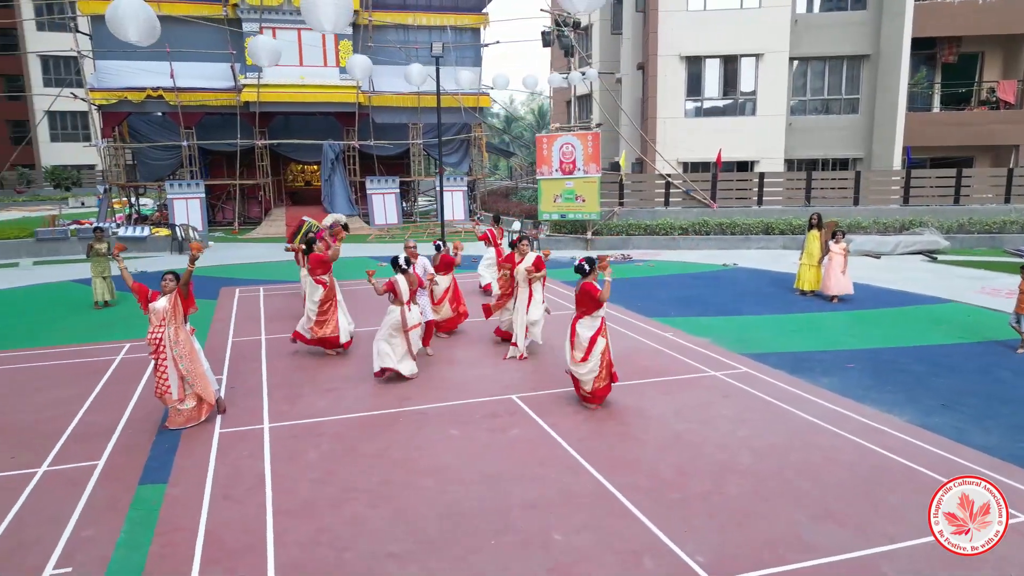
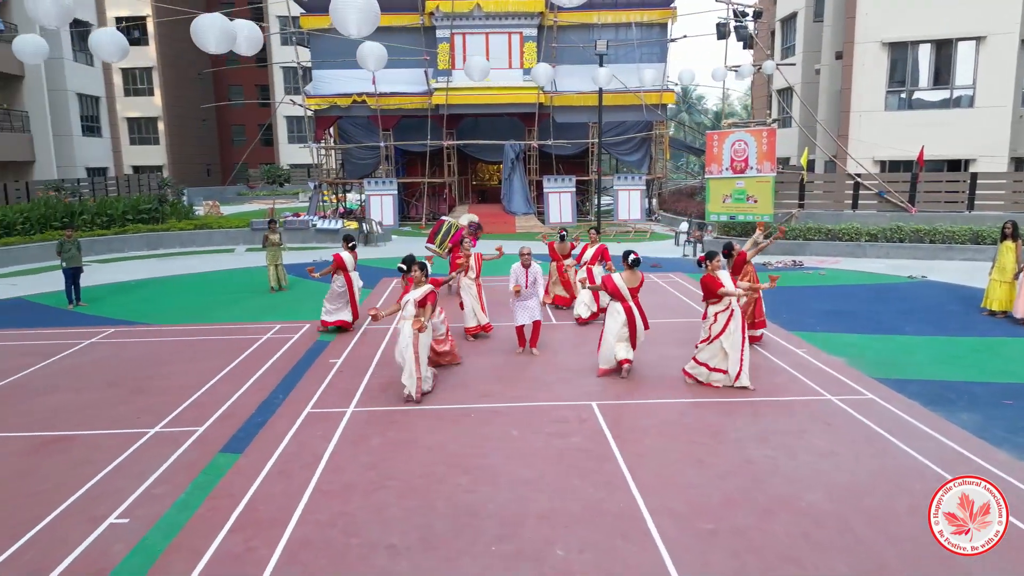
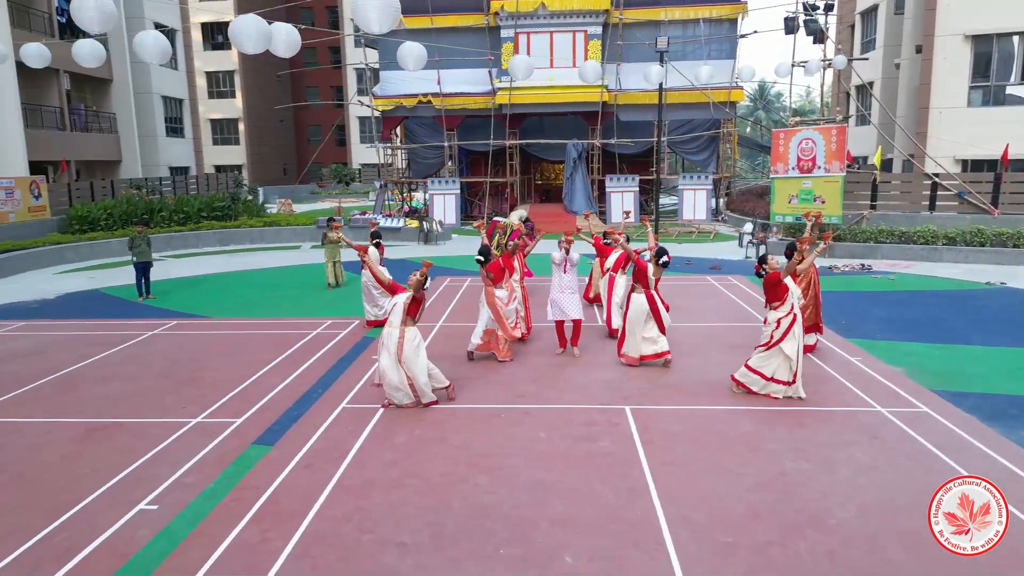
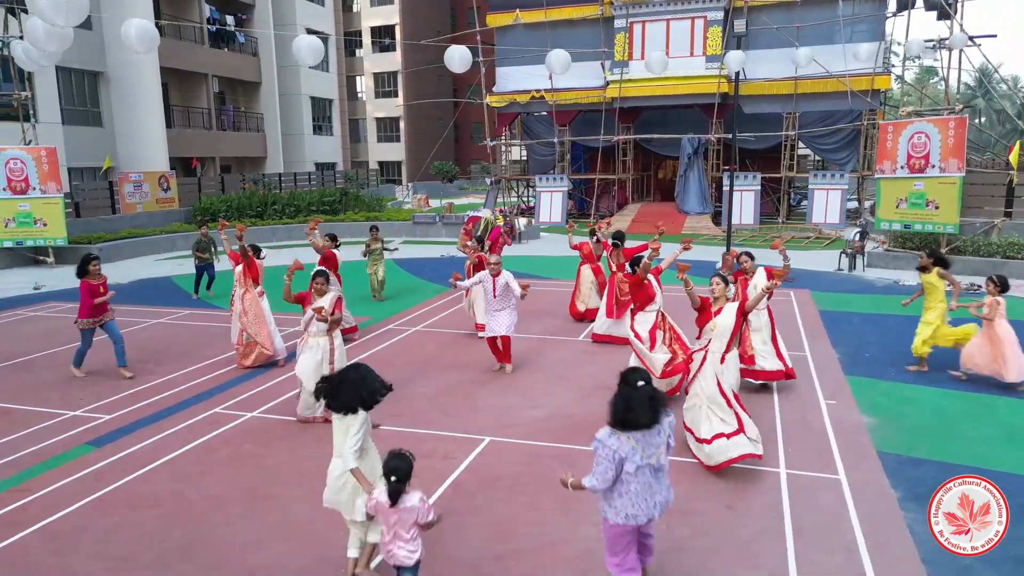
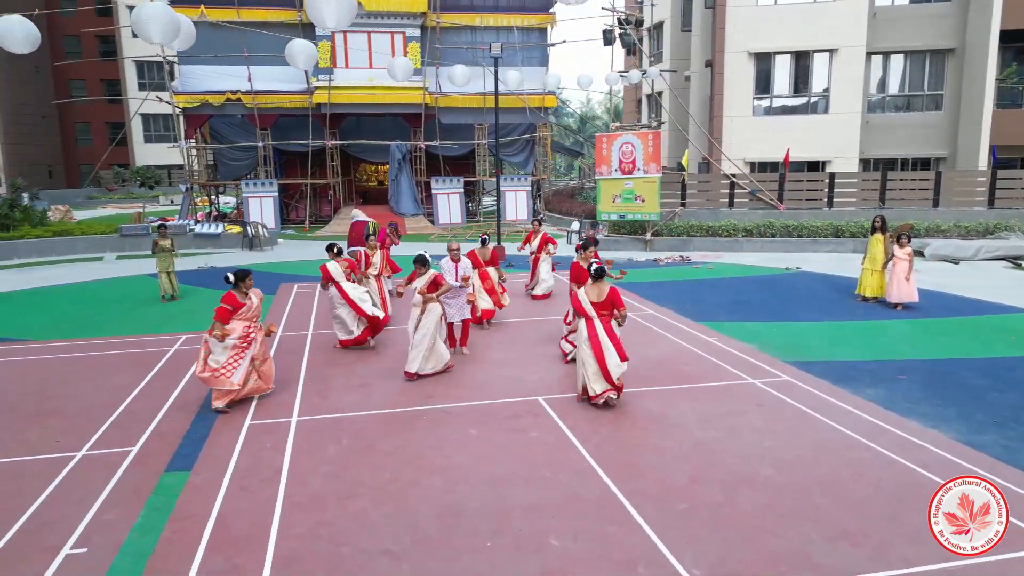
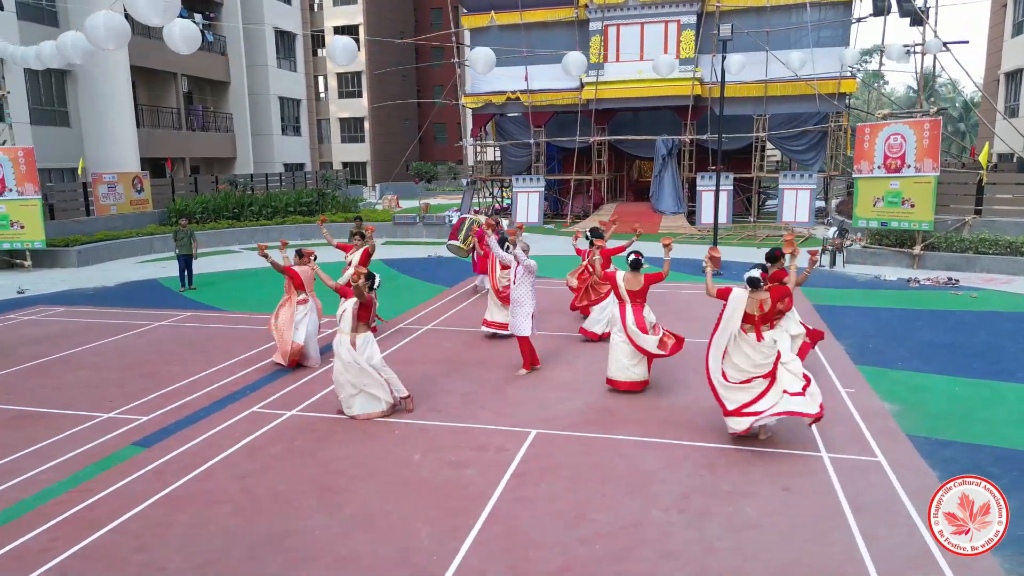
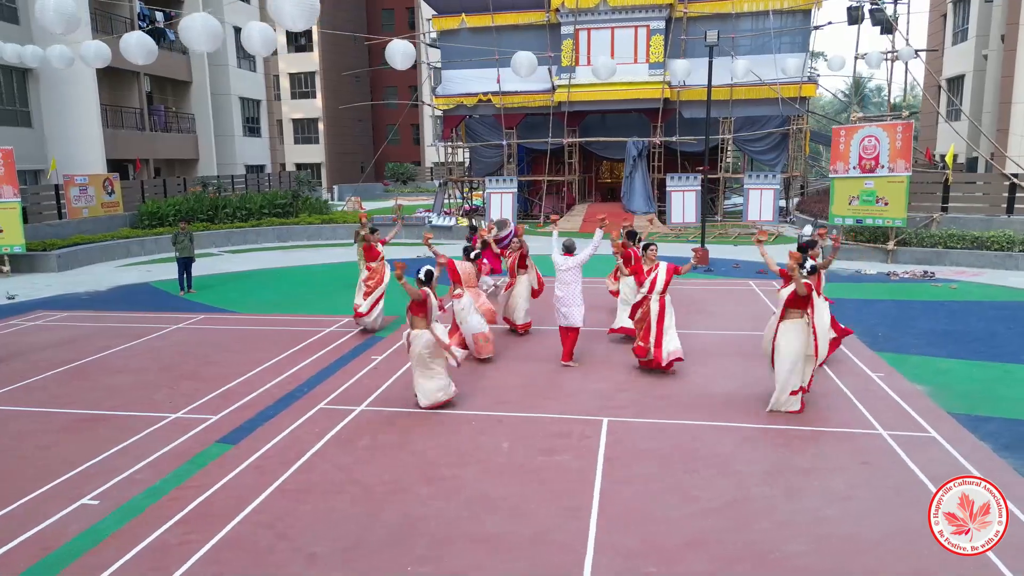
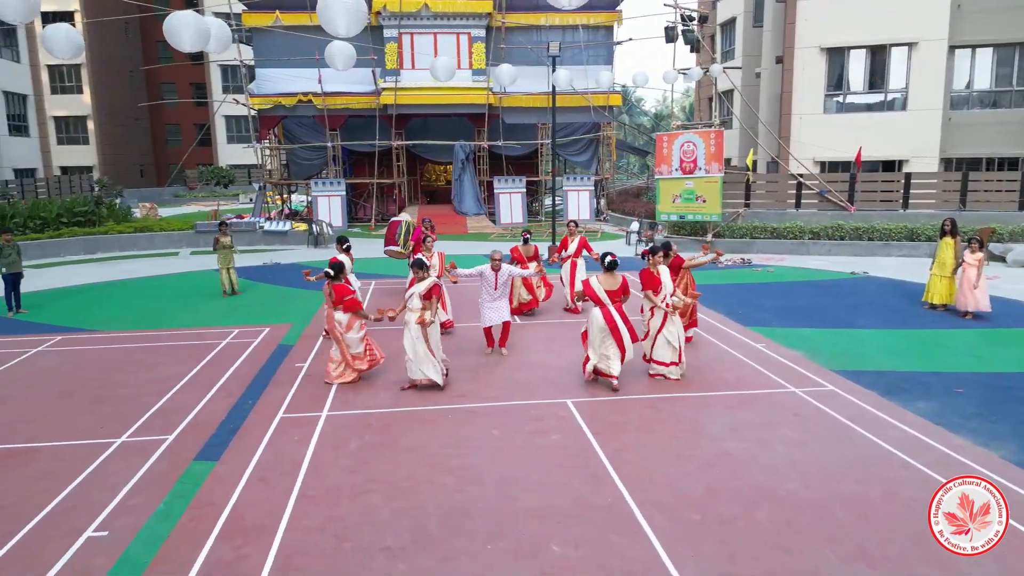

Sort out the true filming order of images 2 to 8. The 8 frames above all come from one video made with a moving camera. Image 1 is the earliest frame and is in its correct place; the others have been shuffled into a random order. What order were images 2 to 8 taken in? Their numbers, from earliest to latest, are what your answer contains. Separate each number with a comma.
5, 8, 2, 3, 7, 6, 4
